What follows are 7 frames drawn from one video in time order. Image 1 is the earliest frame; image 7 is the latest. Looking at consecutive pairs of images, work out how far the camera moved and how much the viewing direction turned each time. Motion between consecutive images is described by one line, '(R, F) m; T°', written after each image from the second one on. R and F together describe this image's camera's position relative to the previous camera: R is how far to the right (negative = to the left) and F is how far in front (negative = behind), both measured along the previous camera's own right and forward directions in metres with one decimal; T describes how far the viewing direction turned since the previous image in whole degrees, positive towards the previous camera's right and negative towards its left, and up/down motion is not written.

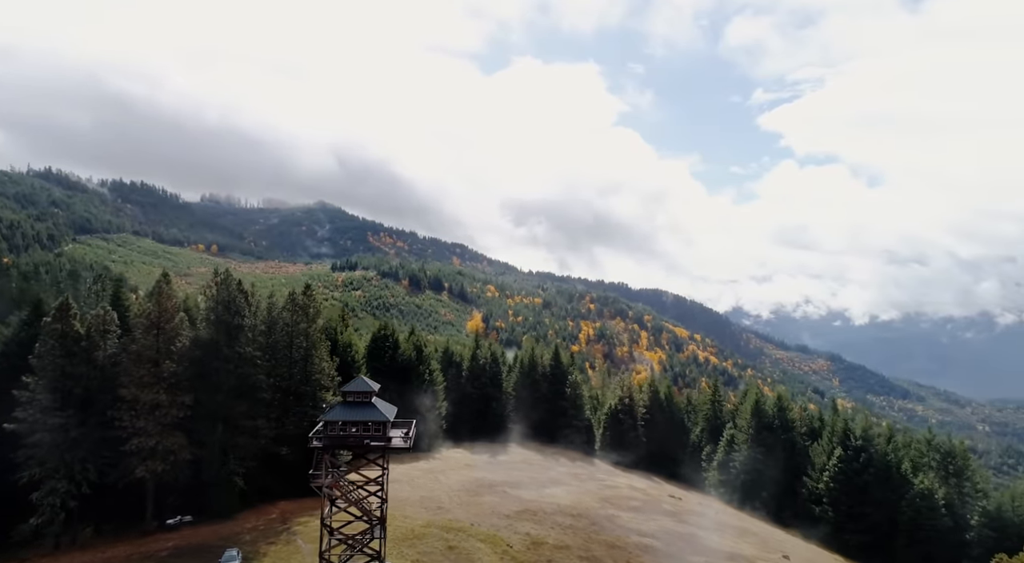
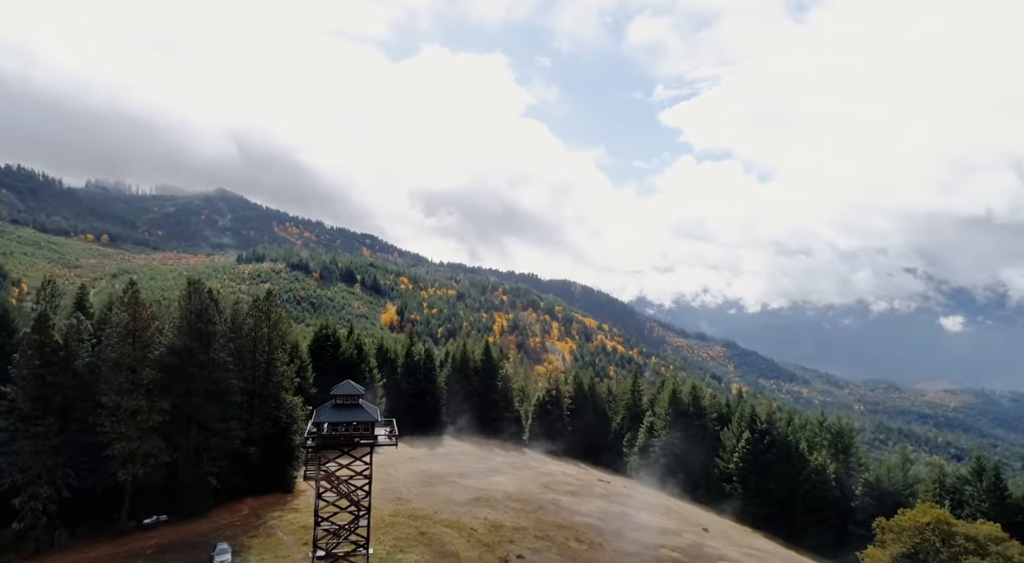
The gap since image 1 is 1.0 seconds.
(-3.6, -4.2) m; +8°
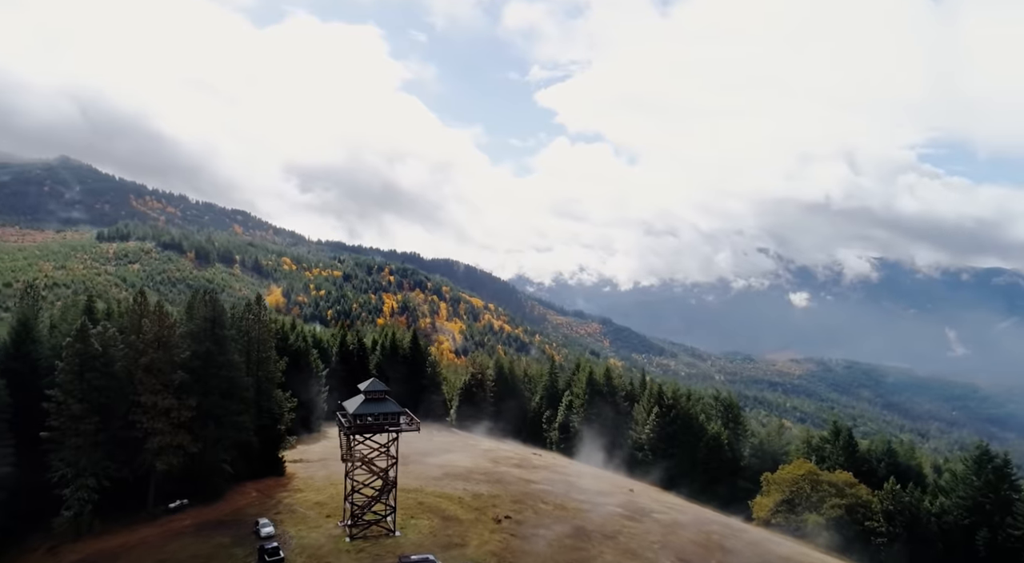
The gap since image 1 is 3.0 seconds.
(-8.1, -8.0) m; +10°
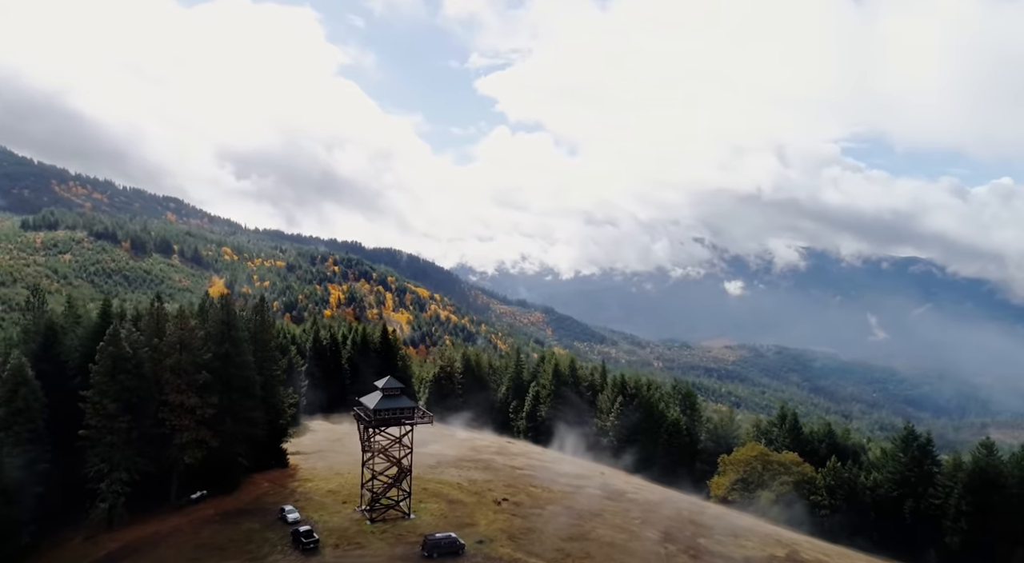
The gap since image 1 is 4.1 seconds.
(-4.5, -4.9) m; +5°
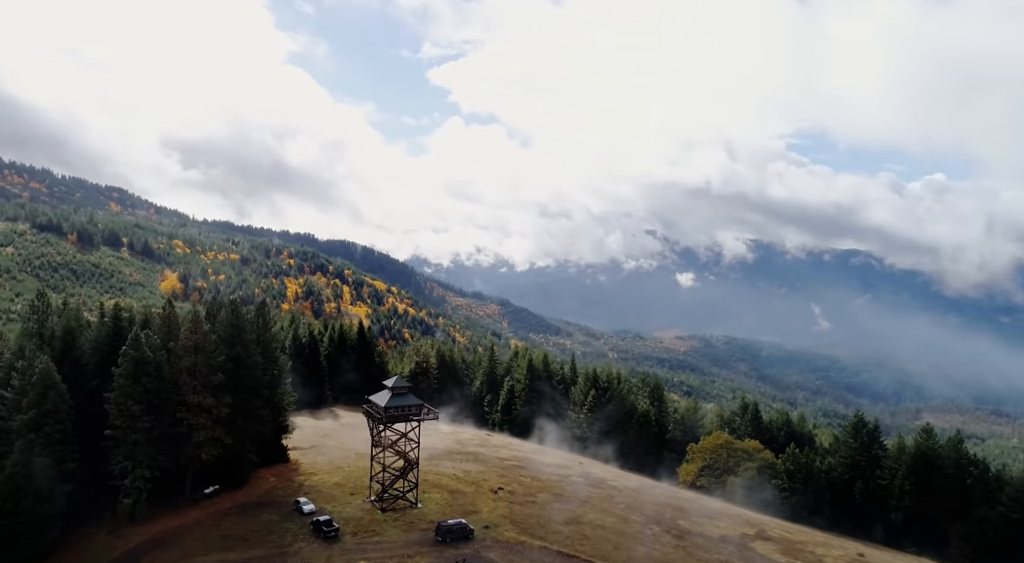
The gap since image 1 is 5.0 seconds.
(-3.5, -4.0) m; +4°
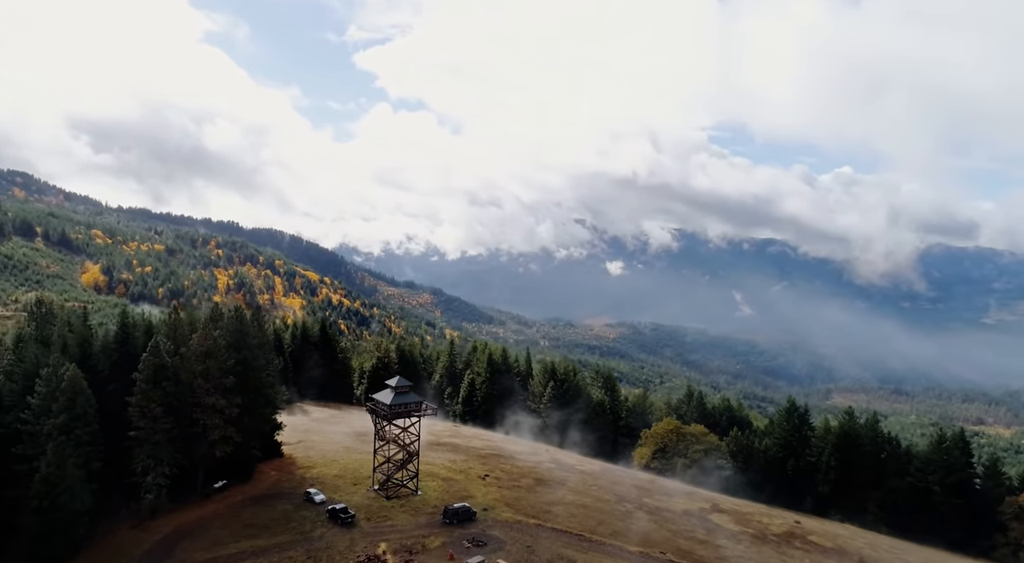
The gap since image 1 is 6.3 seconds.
(-5.2, -5.6) m; +6°
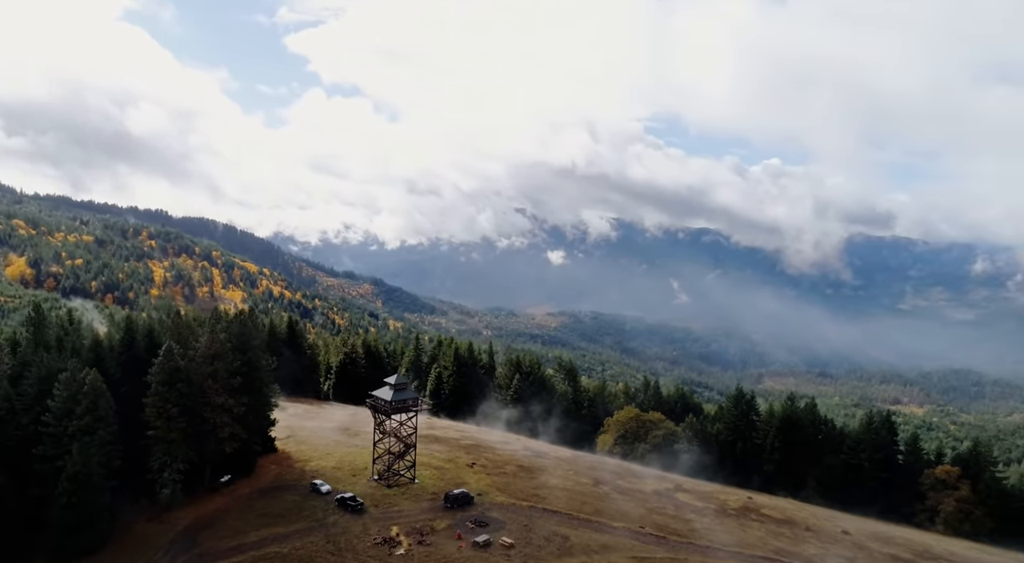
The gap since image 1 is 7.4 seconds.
(-4.6, -5.0) m; +5°
